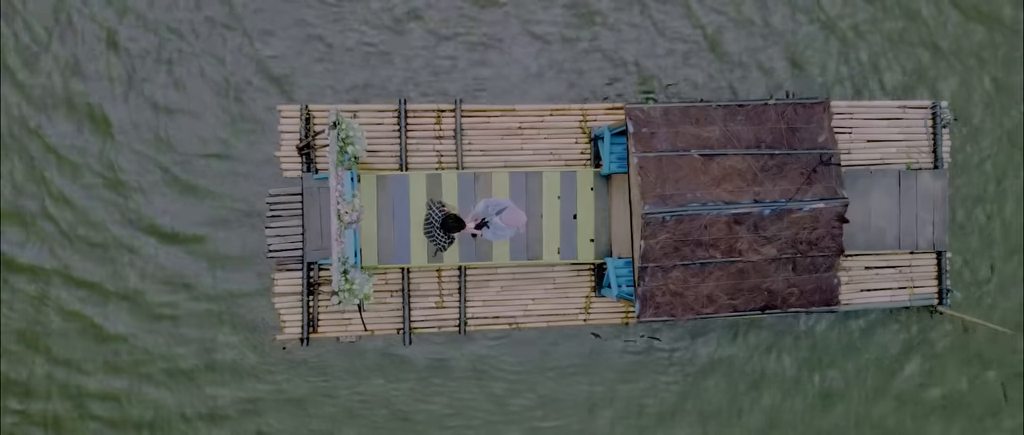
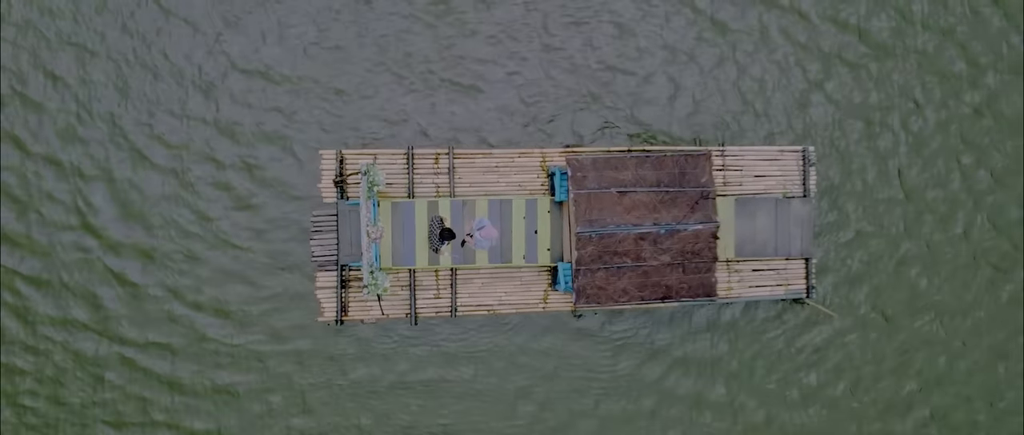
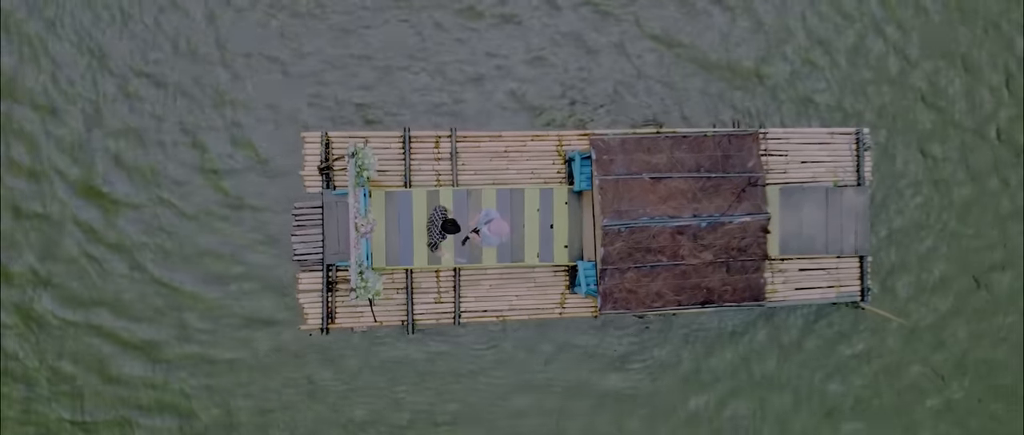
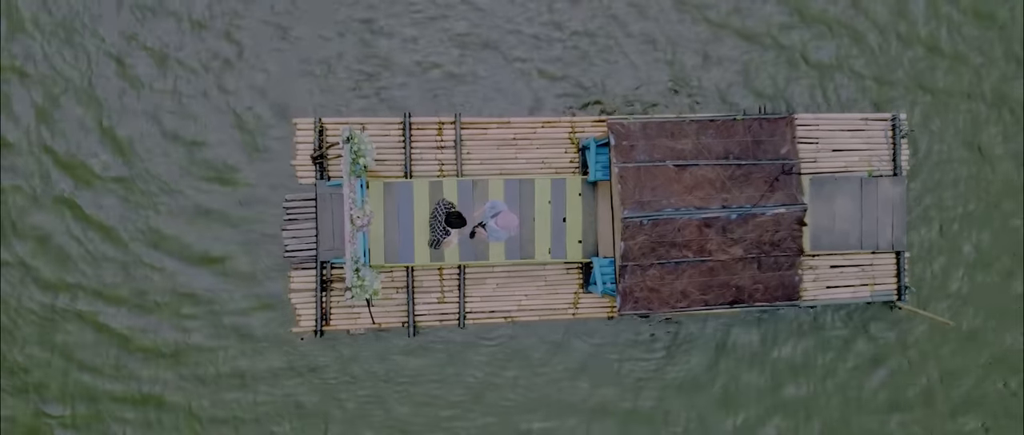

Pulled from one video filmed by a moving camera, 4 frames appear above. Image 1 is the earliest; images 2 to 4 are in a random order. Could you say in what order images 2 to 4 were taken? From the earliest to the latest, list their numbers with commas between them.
4, 3, 2
